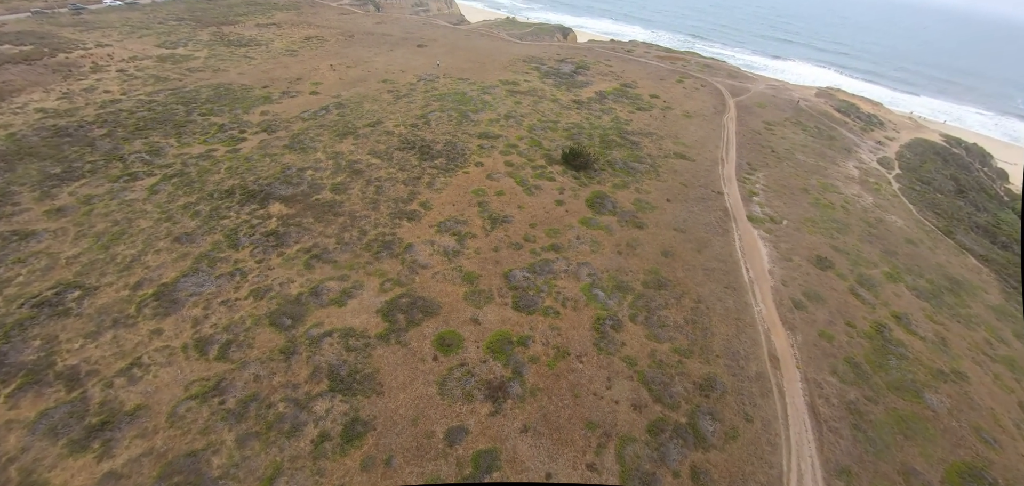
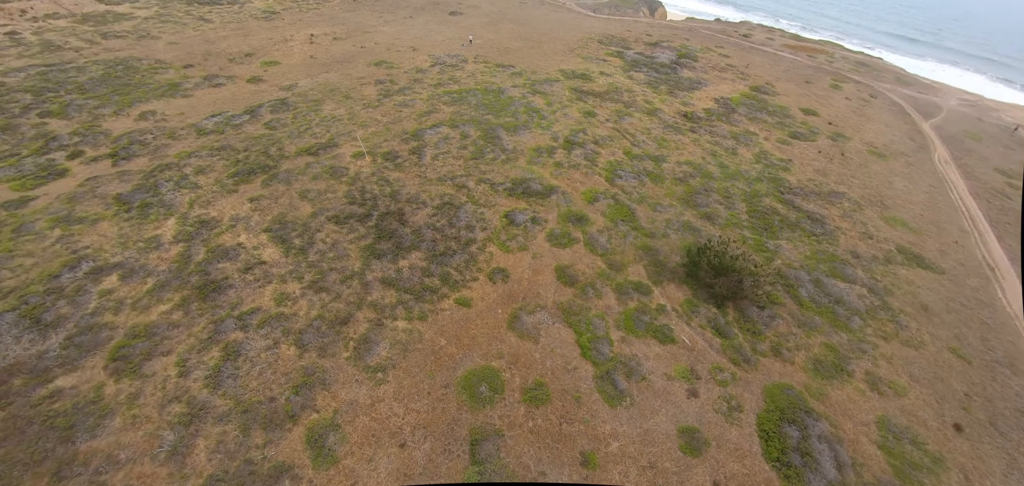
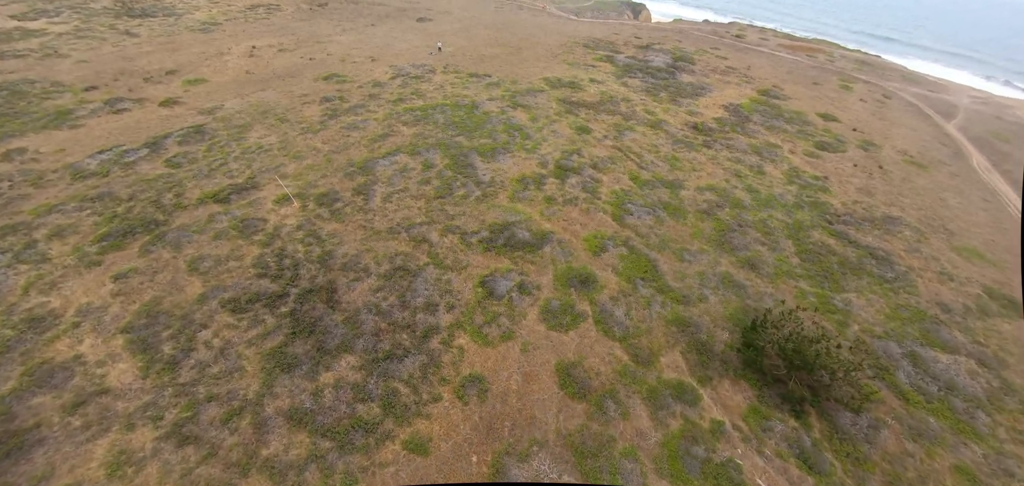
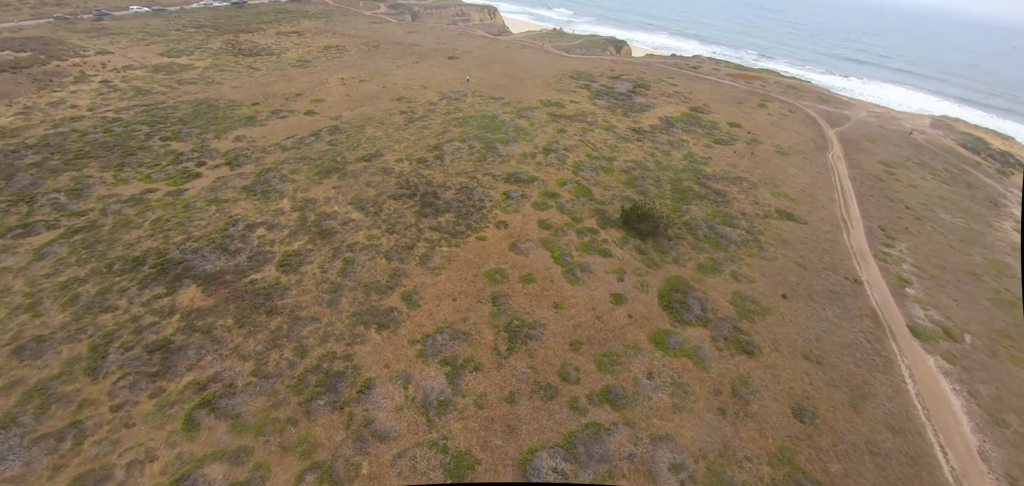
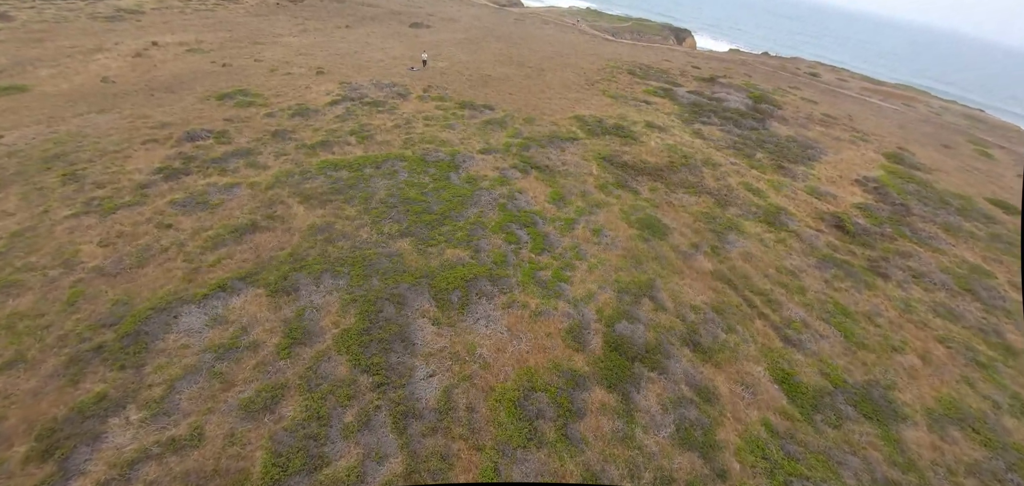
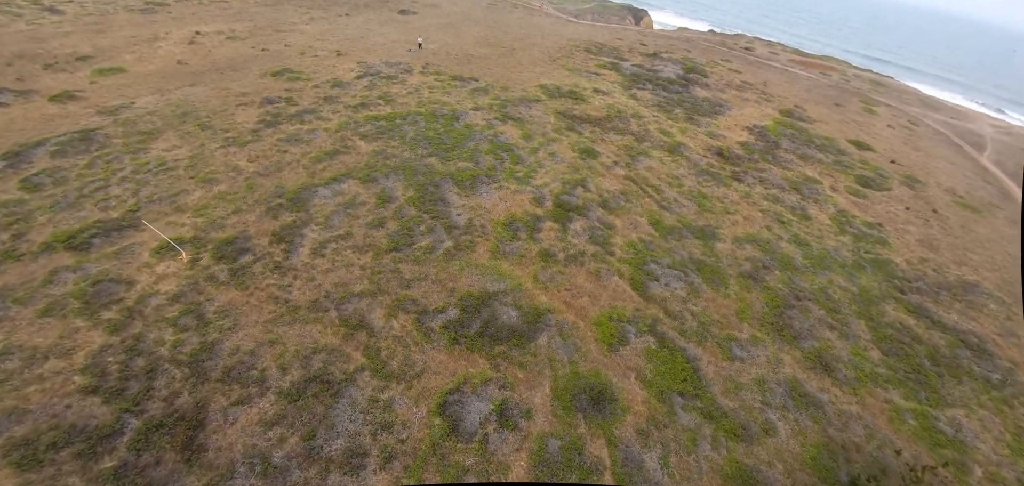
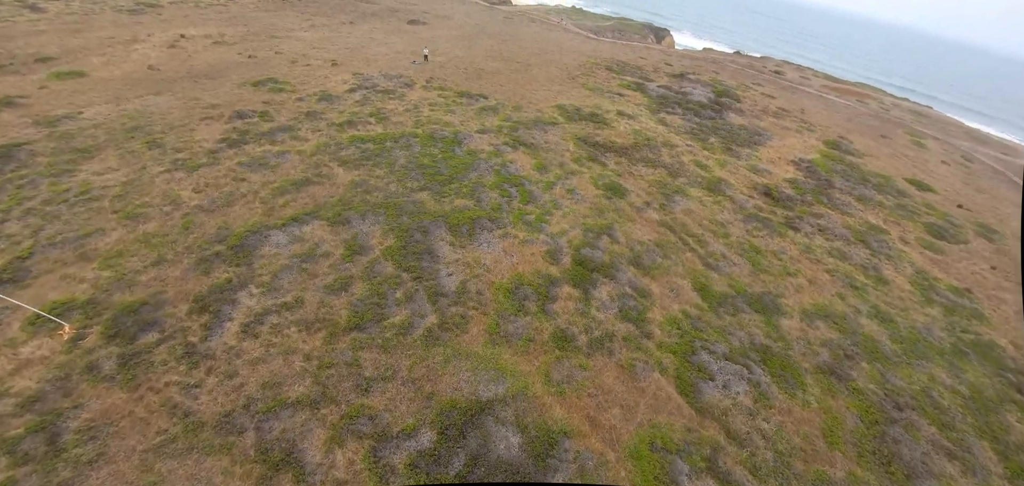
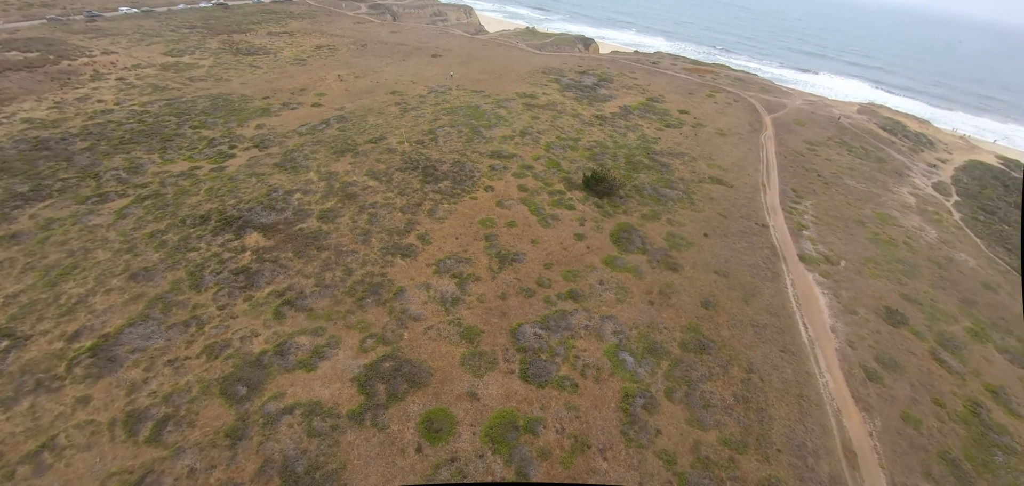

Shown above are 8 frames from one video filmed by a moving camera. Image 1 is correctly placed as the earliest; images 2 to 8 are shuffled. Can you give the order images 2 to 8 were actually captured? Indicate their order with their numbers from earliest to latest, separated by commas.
8, 4, 2, 3, 6, 7, 5
